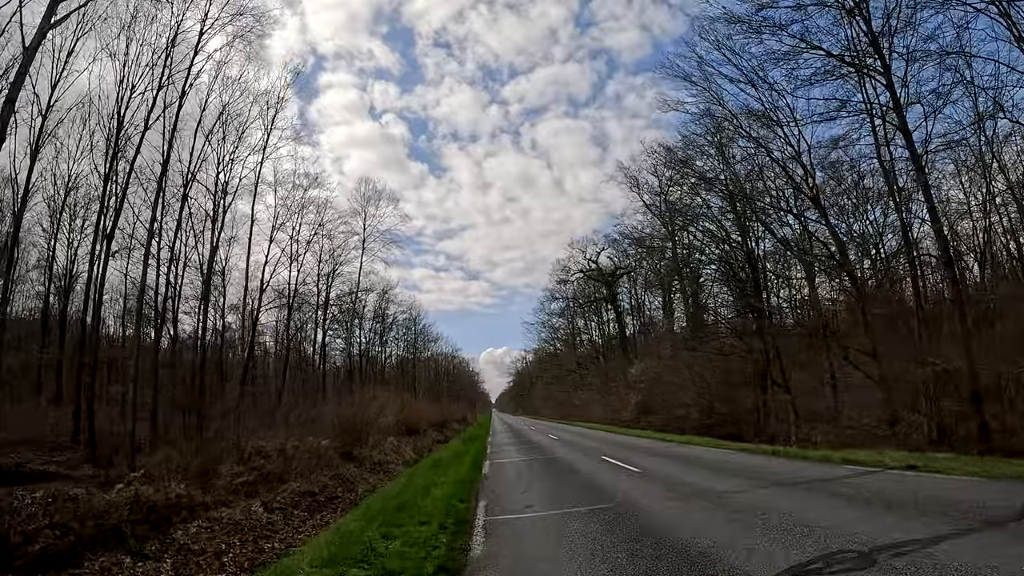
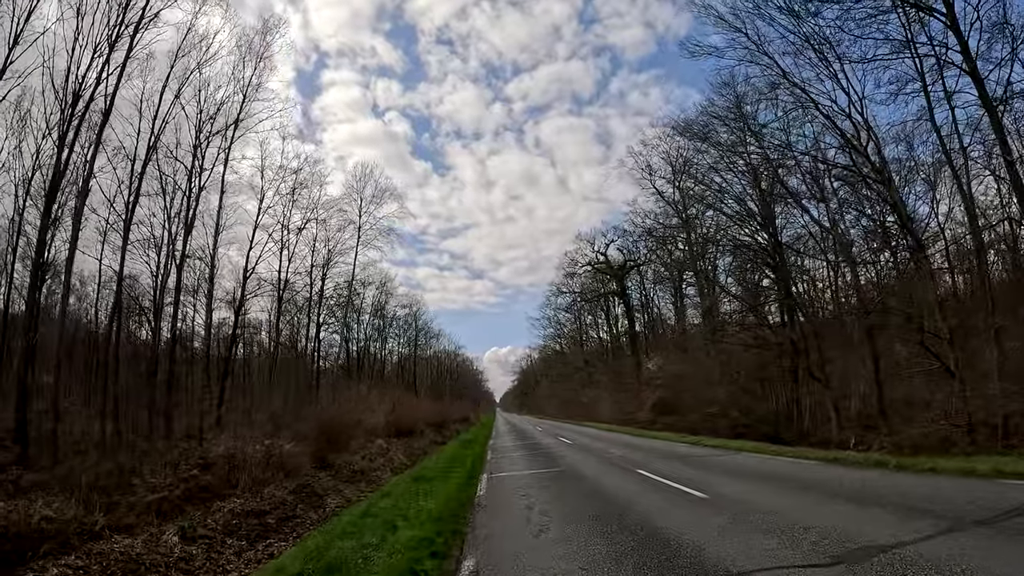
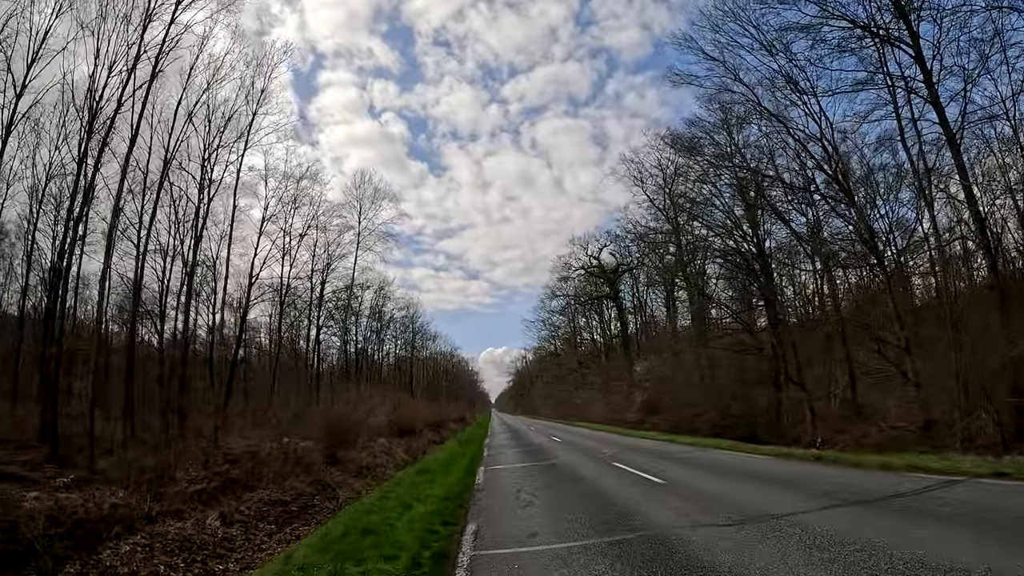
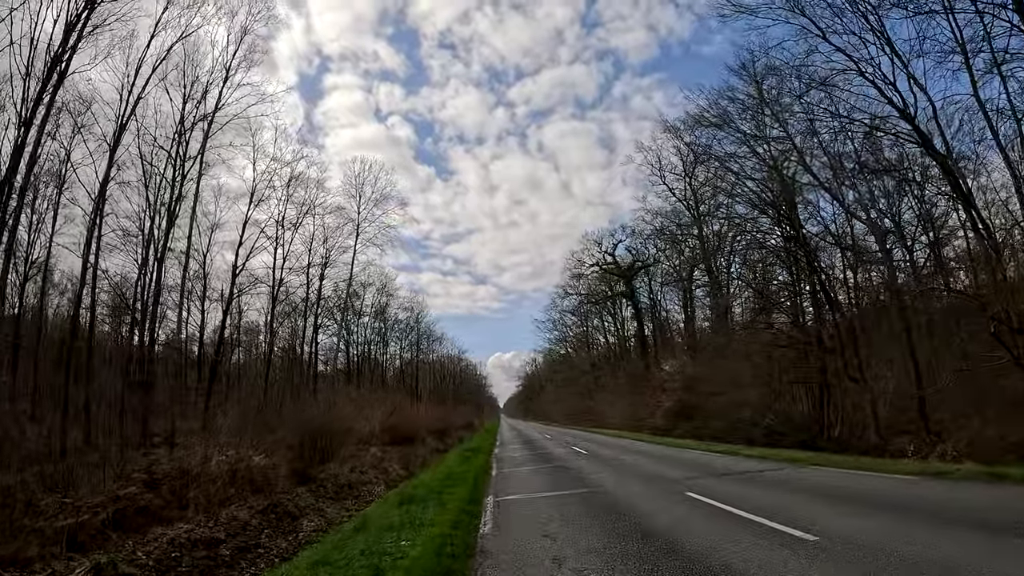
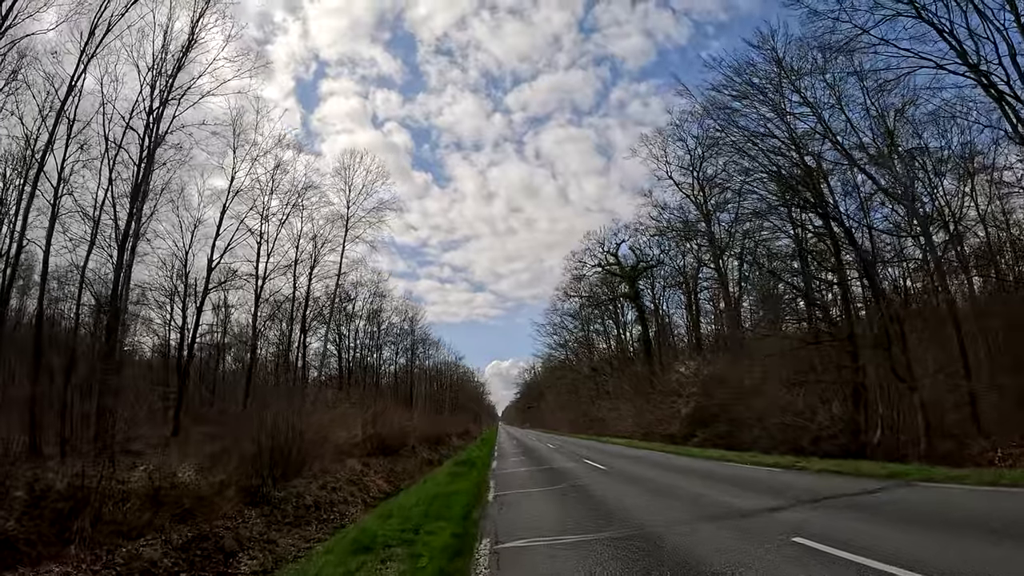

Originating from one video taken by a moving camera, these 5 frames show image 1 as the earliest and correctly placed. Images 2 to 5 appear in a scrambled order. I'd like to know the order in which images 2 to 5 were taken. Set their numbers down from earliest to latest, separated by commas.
3, 2, 4, 5
